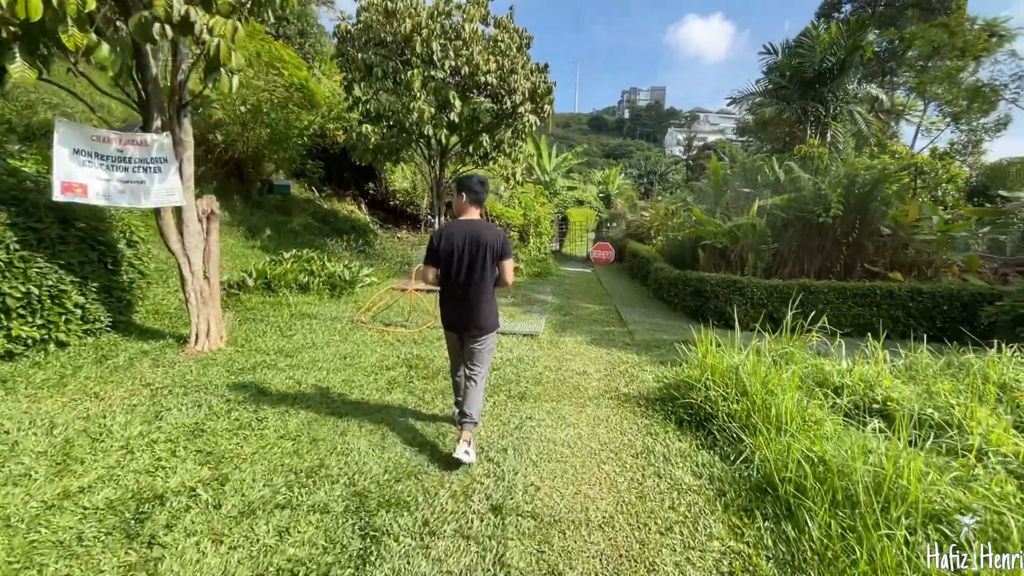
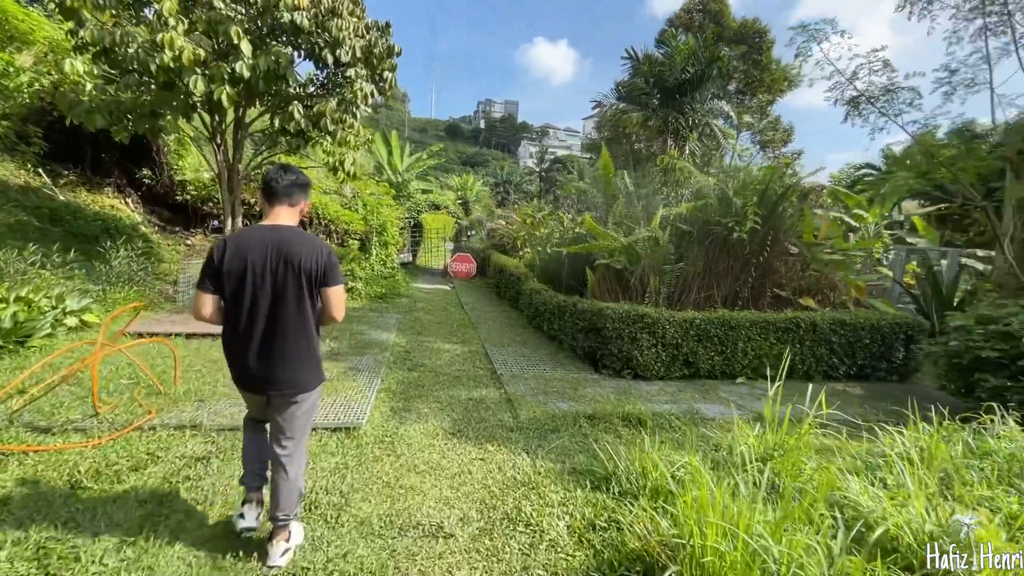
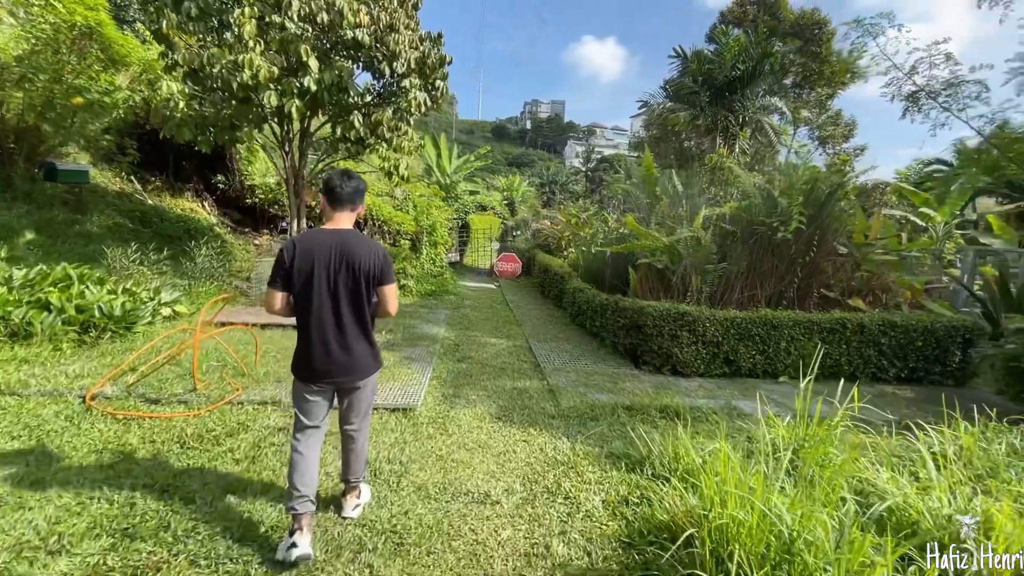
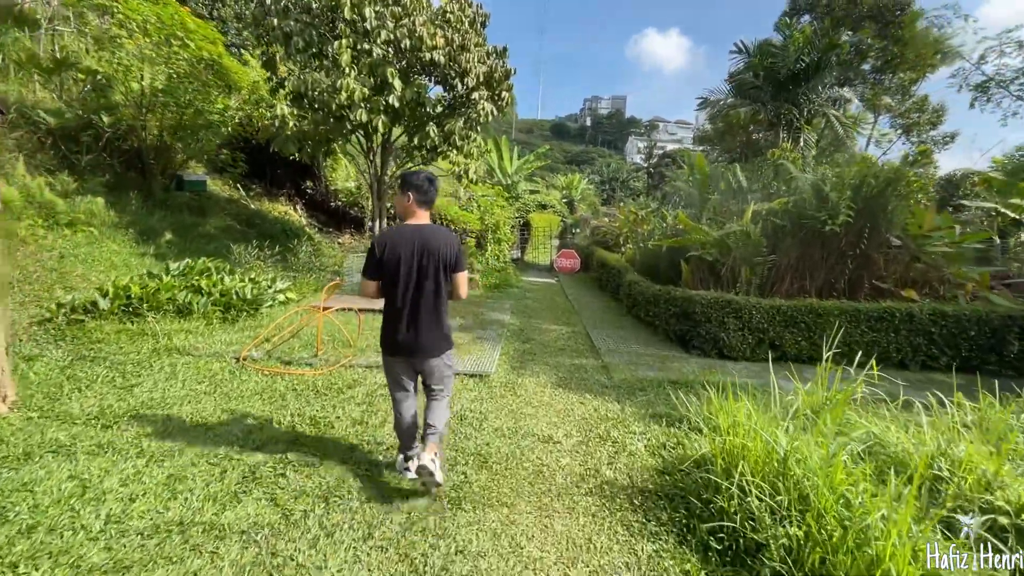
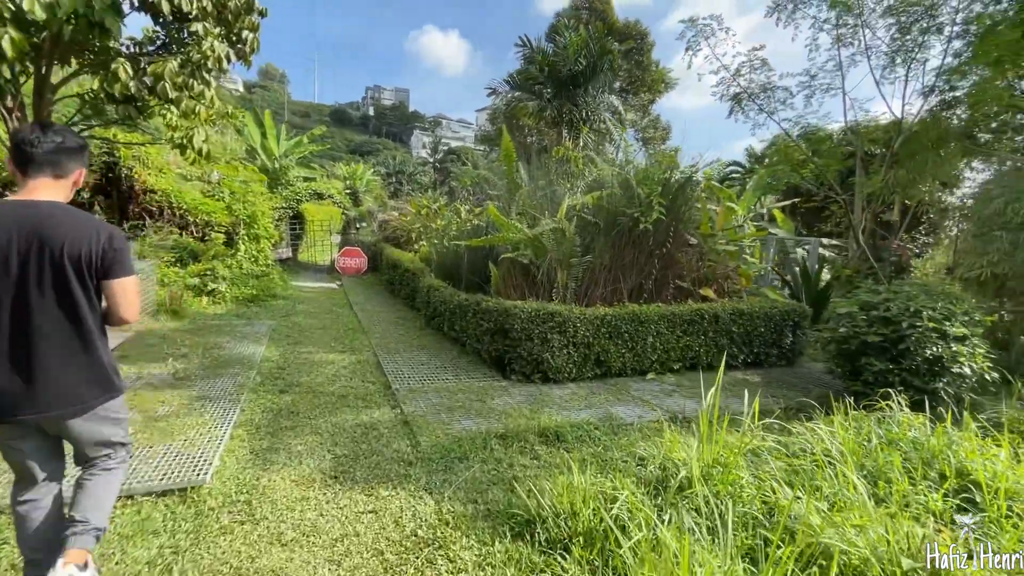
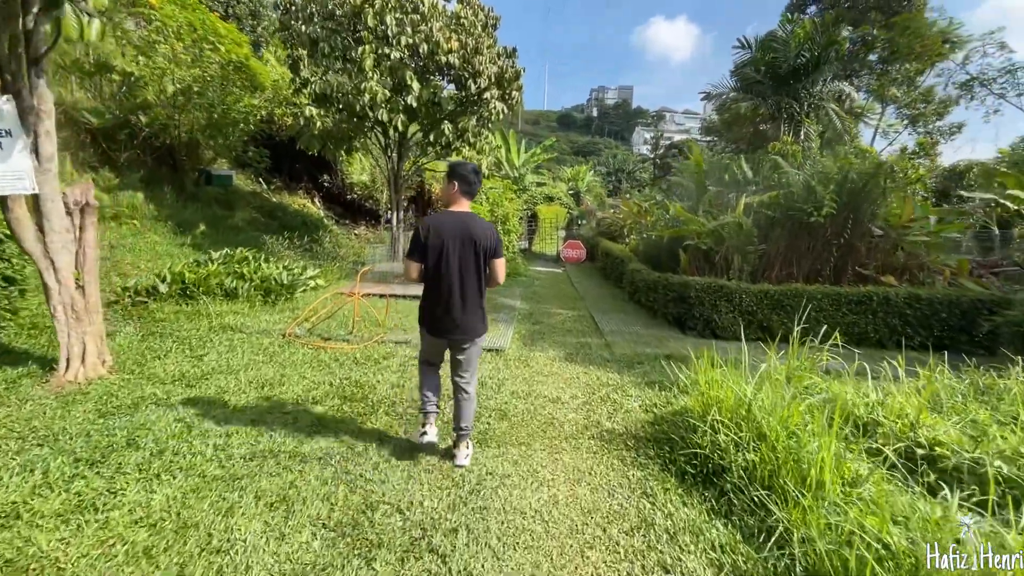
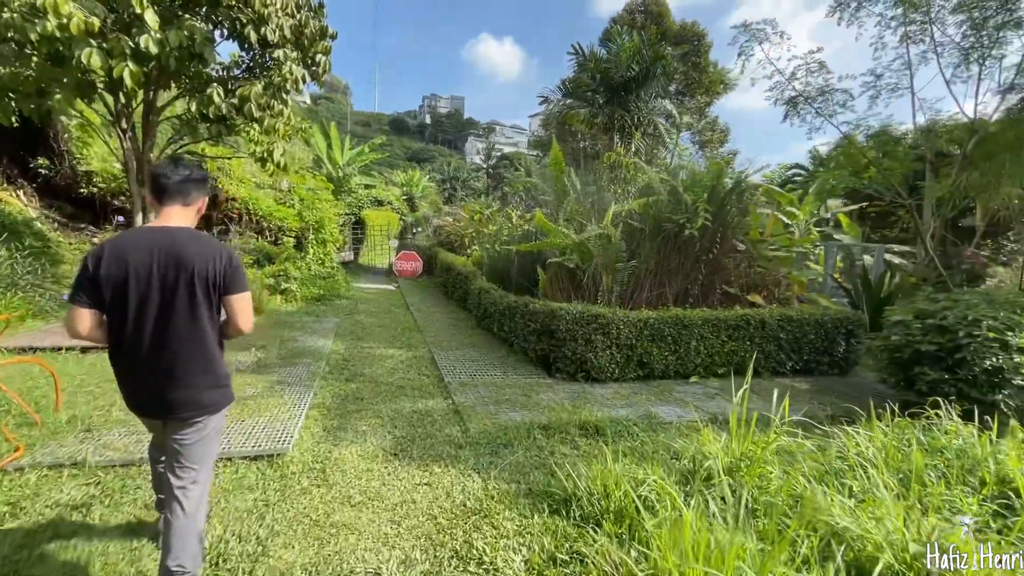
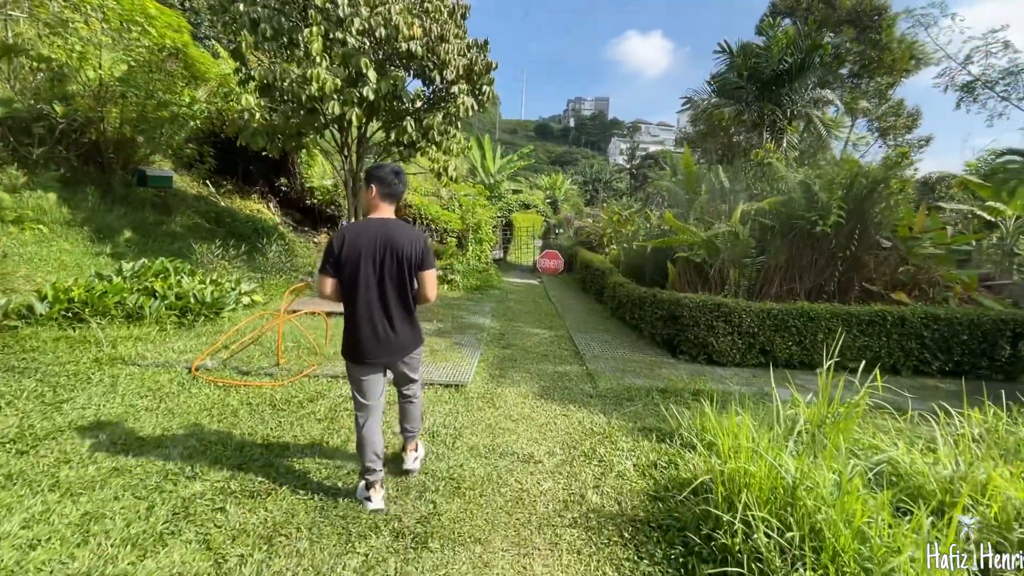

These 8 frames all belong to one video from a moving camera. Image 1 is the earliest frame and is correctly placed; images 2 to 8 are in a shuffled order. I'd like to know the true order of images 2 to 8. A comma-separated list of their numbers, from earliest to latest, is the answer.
6, 4, 8, 3, 2, 7, 5
